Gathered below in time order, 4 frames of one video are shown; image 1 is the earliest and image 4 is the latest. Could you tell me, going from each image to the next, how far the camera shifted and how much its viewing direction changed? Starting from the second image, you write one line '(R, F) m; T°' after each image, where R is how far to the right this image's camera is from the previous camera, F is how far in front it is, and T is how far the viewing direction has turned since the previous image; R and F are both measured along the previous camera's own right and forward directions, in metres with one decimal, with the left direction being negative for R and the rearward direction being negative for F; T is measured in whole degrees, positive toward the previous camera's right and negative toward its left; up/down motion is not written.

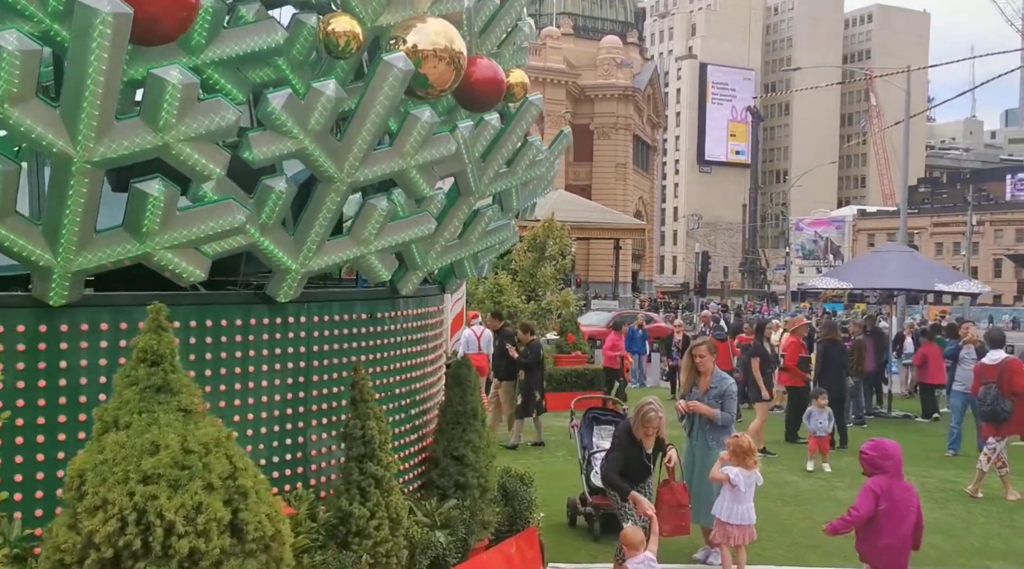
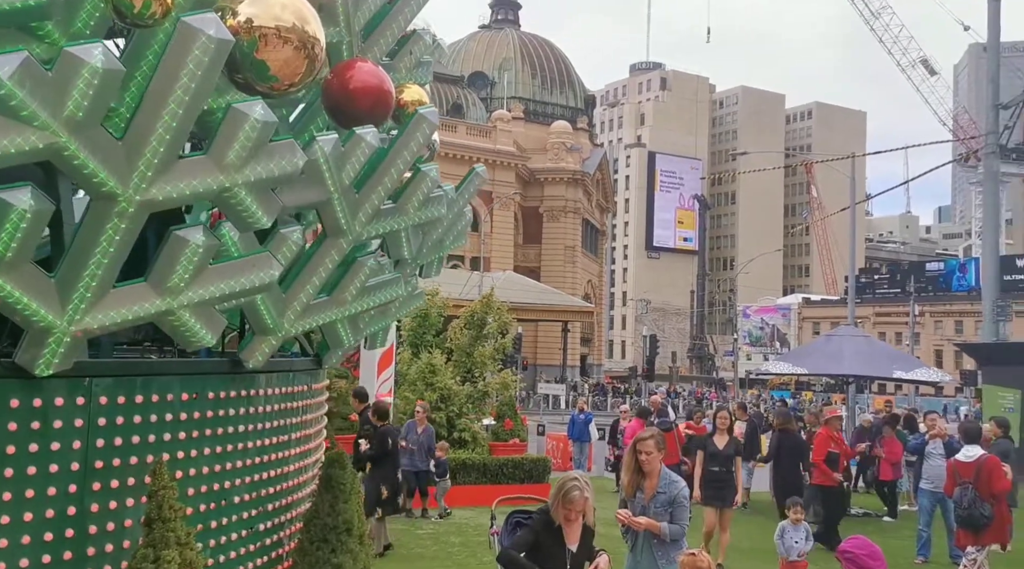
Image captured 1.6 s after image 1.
(+0.3, +1.4) m; +3°
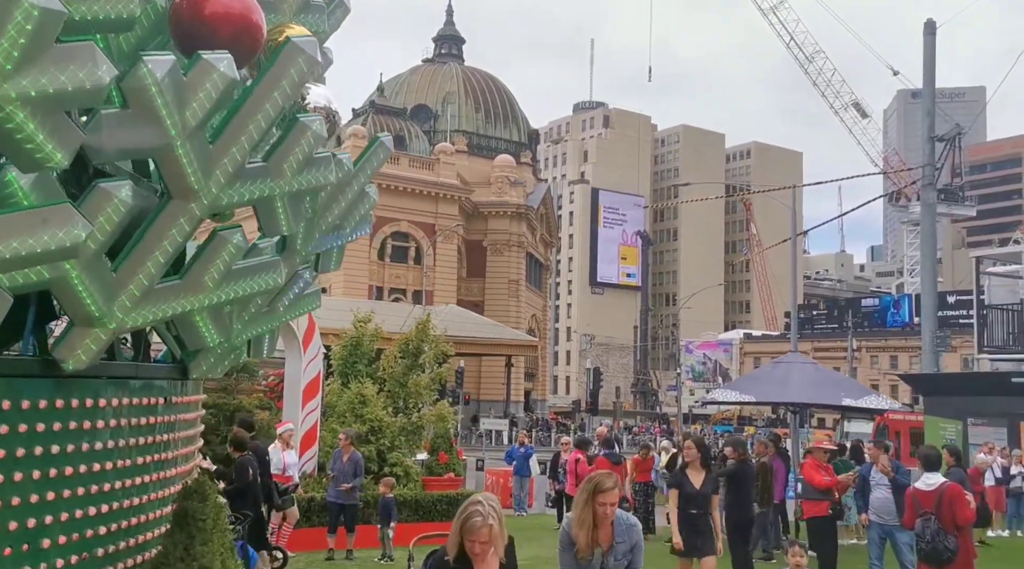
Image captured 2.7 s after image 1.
(+0.1, +0.9) m; +3°
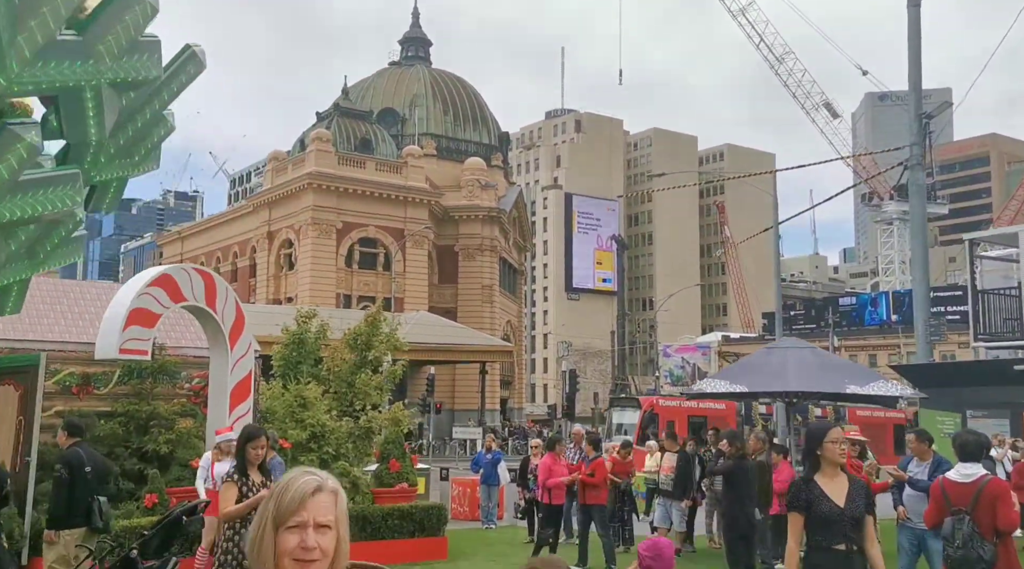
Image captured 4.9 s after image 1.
(+0.3, +2.0) m; +1°
